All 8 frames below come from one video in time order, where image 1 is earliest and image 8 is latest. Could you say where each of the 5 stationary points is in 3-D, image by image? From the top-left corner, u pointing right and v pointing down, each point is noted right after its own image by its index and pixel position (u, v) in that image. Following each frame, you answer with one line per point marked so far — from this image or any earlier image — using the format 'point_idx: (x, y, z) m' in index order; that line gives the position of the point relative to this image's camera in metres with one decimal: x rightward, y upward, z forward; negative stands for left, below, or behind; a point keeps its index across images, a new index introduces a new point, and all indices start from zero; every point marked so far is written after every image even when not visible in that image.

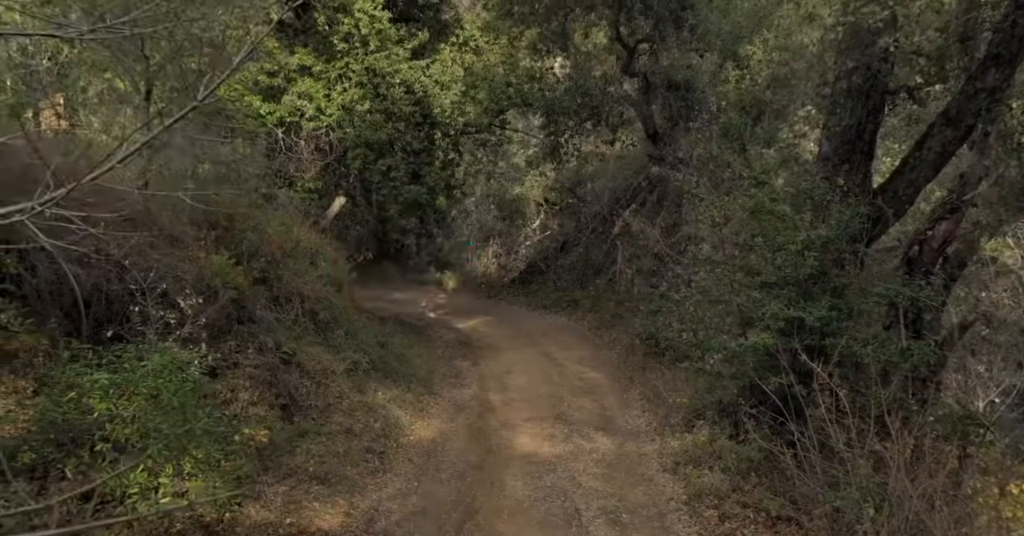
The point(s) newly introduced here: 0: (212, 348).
0: (-4.1, -1.1, +12.1) m
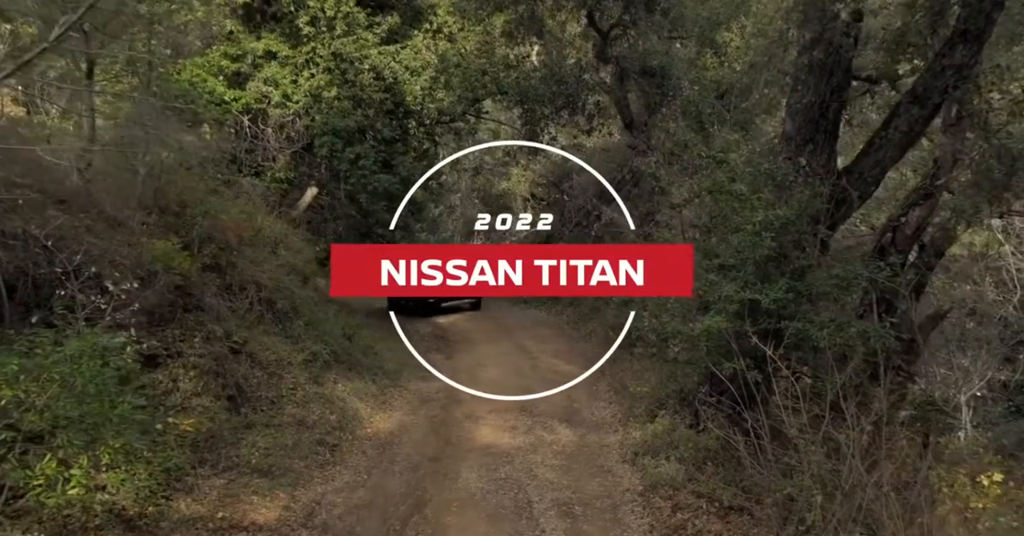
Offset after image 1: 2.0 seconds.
0: (-4.7, -0.9, +11.7) m
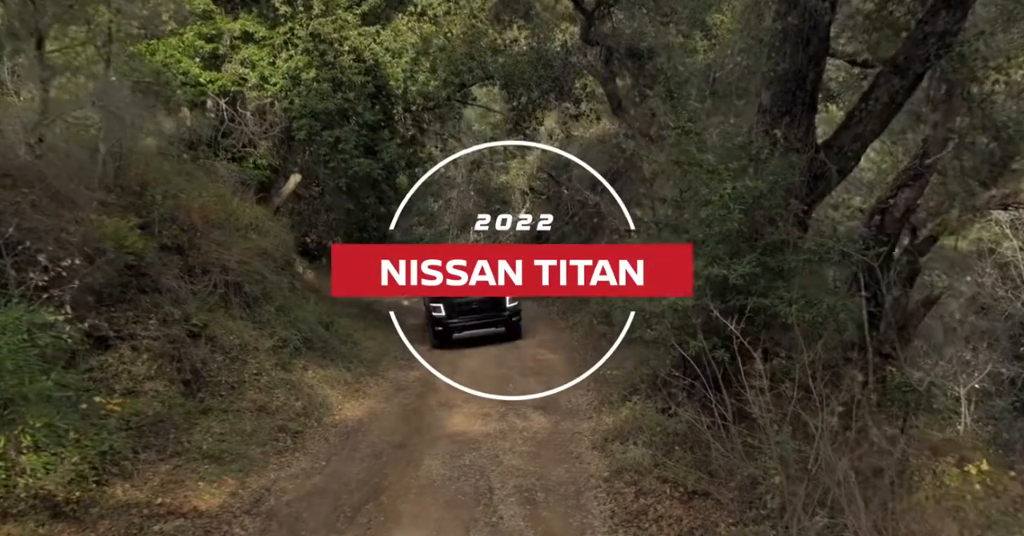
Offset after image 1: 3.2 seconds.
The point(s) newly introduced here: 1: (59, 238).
0: (-5.2, -0.6, +11.2) m
1: (-5.4, +0.4, +10.5) m
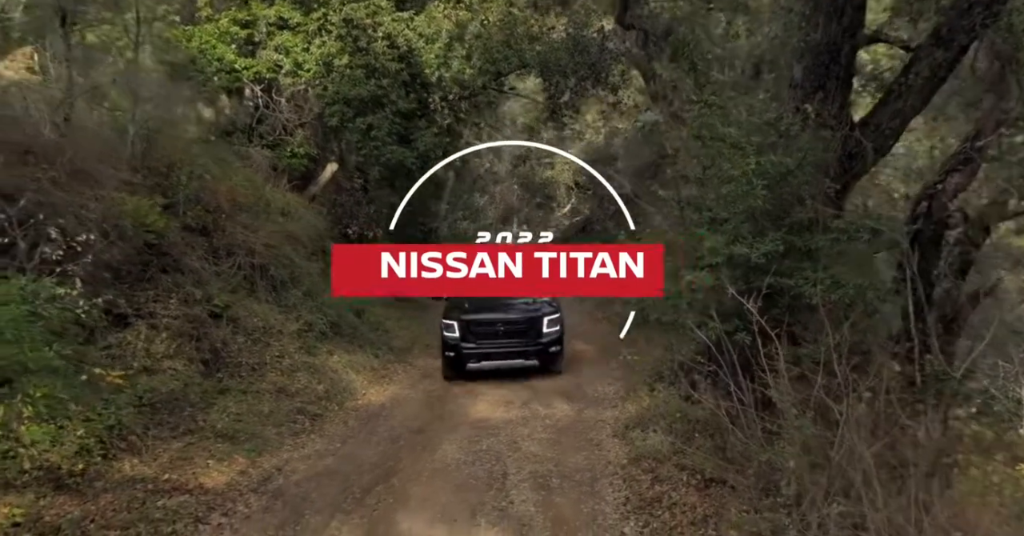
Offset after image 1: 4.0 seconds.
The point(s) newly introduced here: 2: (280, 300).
0: (-4.9, -0.3, +11.2) m
1: (-5.1, +0.6, +10.5) m
2: (-3.9, -0.6, +14.9) m
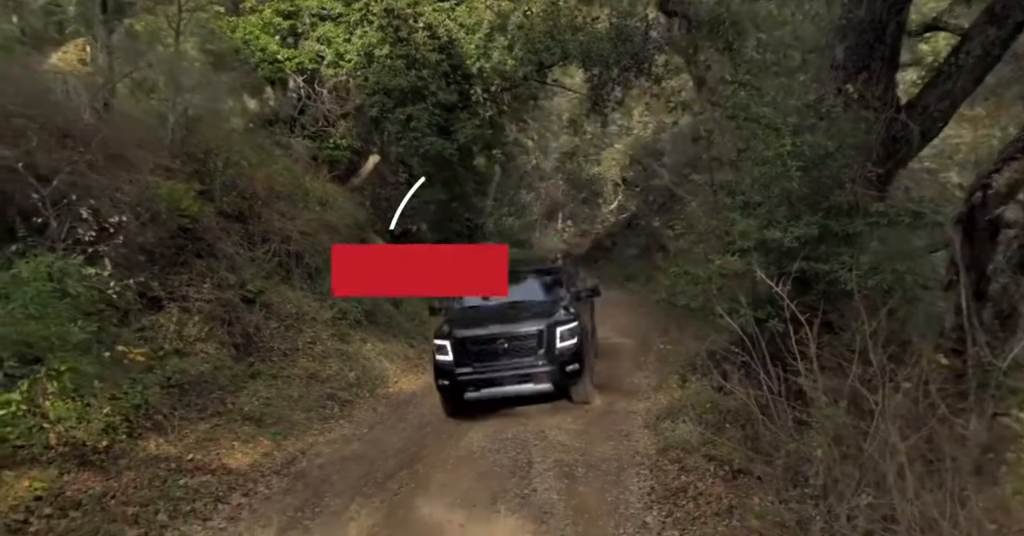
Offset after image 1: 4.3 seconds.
0: (-4.5, -0.1, +11.3) m
1: (-4.8, +0.9, +10.6) m
2: (-3.3, -0.3, +14.9) m
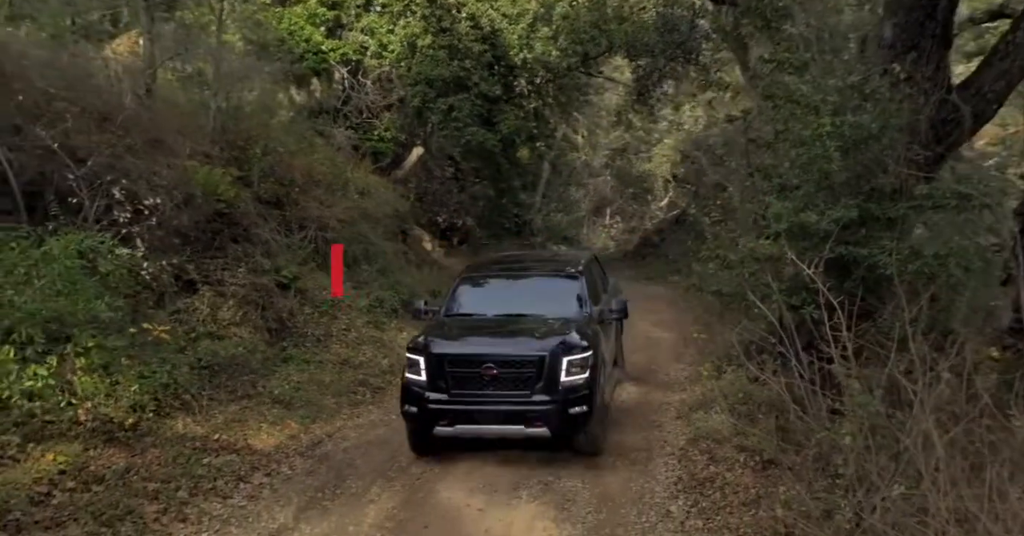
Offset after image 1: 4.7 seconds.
0: (-4.1, +0.1, +11.4) m
1: (-4.4, +1.1, +10.7) m
2: (-2.7, -0.1, +15.0) m
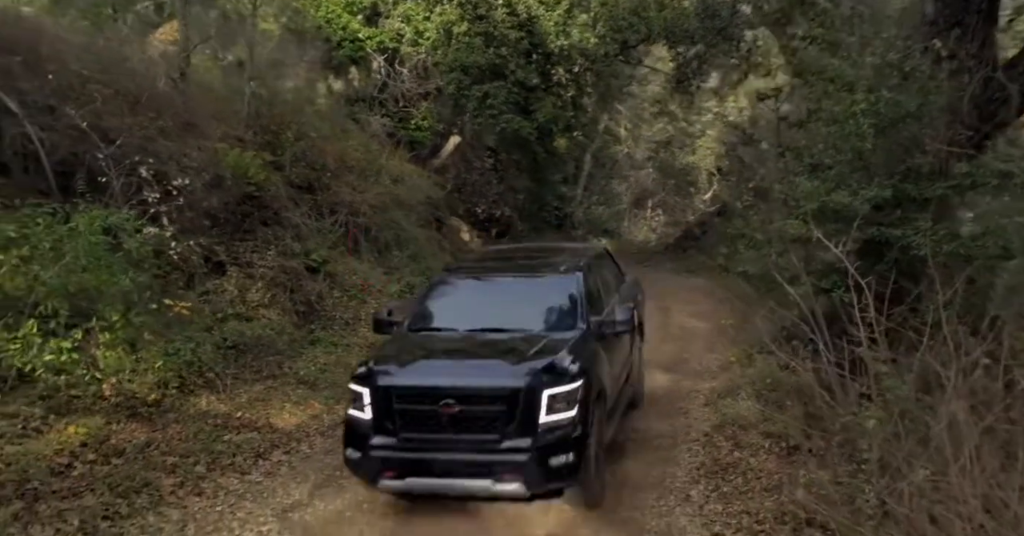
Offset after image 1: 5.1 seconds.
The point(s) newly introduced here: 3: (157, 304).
0: (-3.7, +0.3, +11.5) m
1: (-4.1, +1.3, +10.8) m
2: (-2.2, +0.1, +15.0) m
3: (-3.7, -0.4, +9.2) m
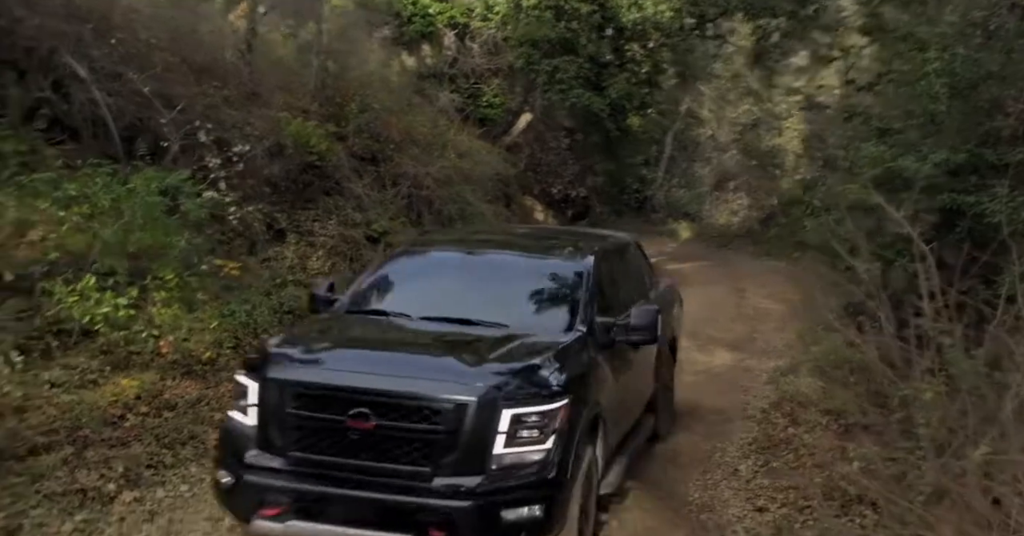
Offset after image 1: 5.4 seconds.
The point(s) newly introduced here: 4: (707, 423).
0: (-3.0, +0.8, +11.6) m
1: (-3.4, +1.7, +10.9) m
2: (-1.1, +0.6, +14.9) m
3: (-3.2, 0.0, +9.4) m
4: (+1.9, -1.5, +8.4) m
